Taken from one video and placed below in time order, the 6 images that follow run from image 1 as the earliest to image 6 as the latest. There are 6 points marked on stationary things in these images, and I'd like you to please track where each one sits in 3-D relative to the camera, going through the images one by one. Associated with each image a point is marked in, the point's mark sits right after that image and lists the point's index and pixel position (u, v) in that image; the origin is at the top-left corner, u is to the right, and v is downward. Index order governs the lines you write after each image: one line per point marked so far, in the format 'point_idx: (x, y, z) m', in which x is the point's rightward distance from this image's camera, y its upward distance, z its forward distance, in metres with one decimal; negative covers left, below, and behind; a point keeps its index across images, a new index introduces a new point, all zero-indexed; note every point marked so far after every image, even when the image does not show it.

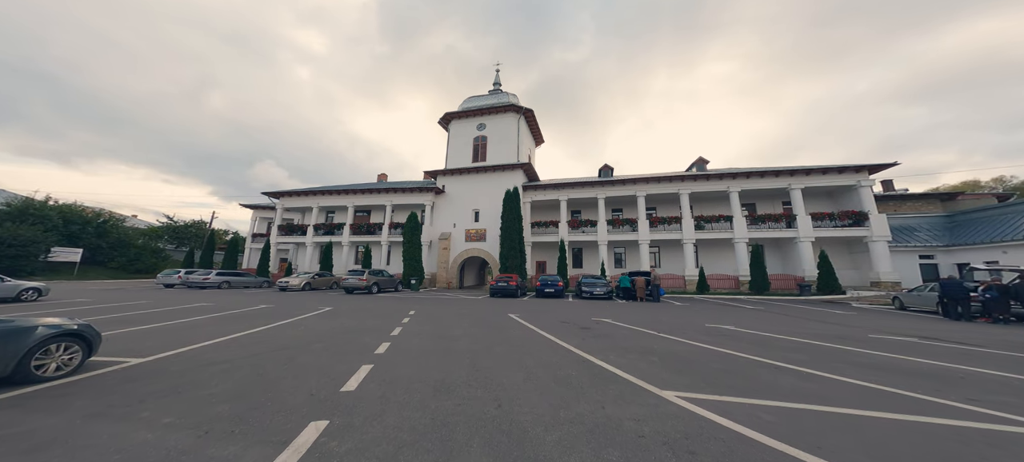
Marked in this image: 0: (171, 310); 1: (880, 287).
0: (-14.3, -3.3, +12.3) m
1: (+23.2, -3.5, +18.6) m
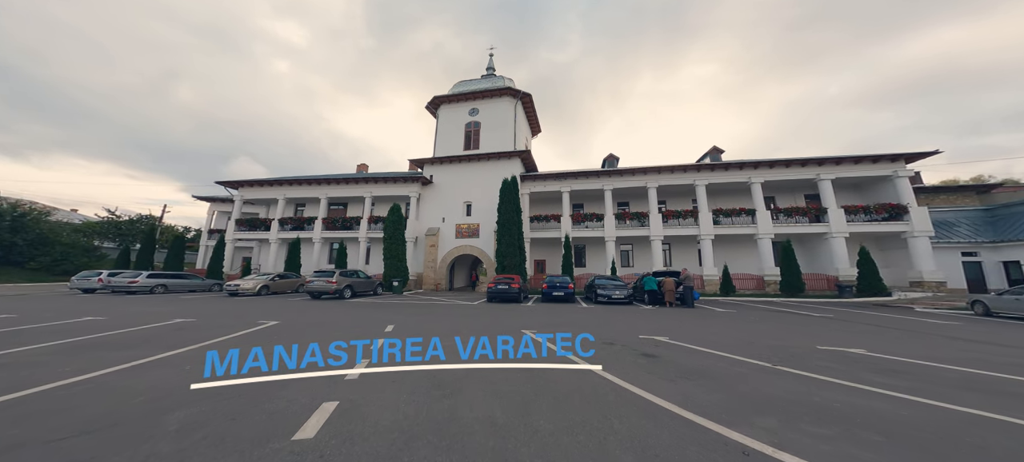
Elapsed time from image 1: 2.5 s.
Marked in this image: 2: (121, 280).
0: (-13.9, -2.8, +8.7) m
1: (+23.2, -3.2, +16.7) m
2: (-23.8, -3.0, +18.0) m
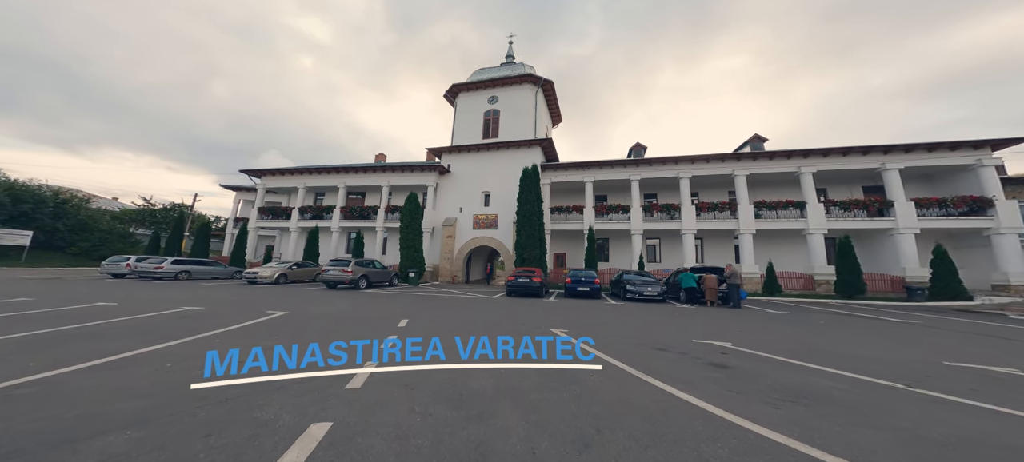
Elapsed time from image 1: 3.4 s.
0: (-13.2, -2.3, +8.4) m
1: (+24.3, -3.0, +14.4) m
2: (-22.6, -2.1, +18.2) m
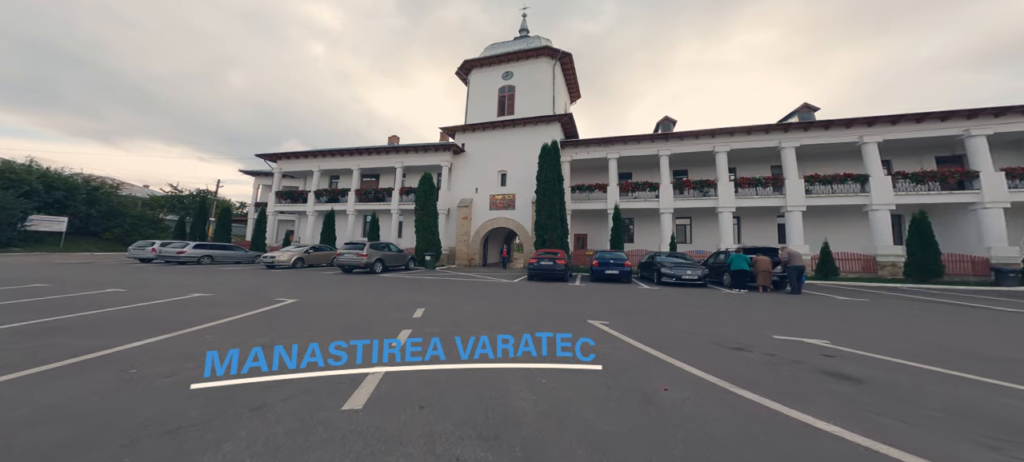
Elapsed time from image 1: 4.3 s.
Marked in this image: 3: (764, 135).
0: (-12.4, -1.9, +8.1) m
1: (+25.3, -1.8, +12.1) m
2: (-21.3, -1.2, +18.4) m
3: (+16.1, +6.2, +18.8) m
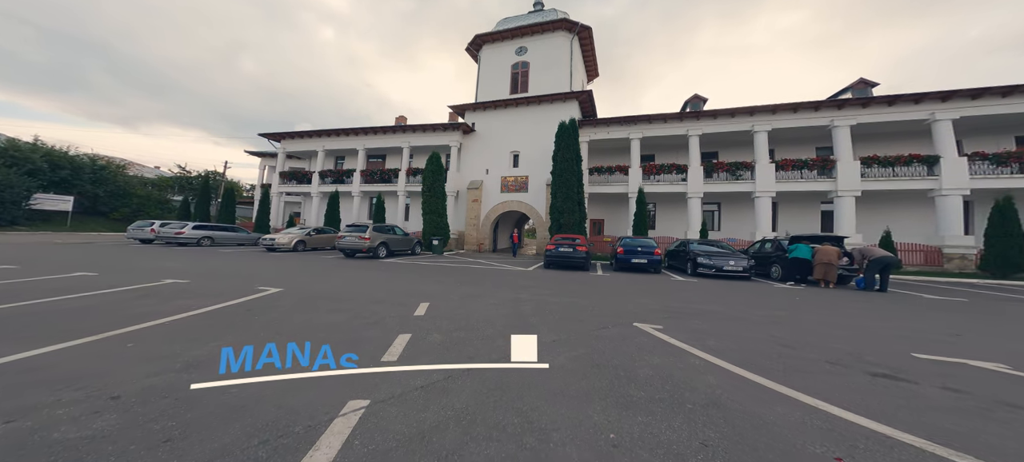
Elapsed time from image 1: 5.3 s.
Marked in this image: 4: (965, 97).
0: (-11.9, -1.3, +7.1) m
1: (+25.9, -1.5, +10.0) m
2: (-20.5, 0.0, +17.6) m
3: (+16.9, +7.0, +16.6) m
4: (+21.8, +6.7, +14.2) m
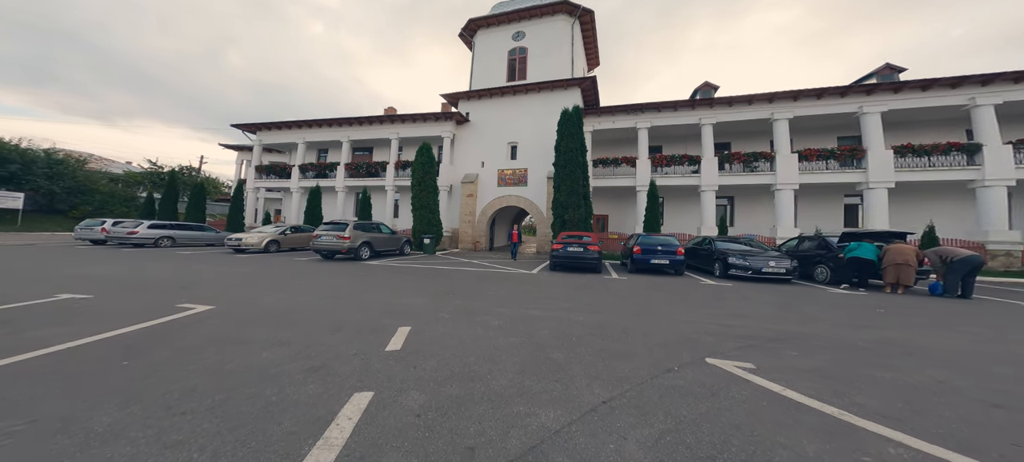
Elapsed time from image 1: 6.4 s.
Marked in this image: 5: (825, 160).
0: (-11.7, -1.3, +5.2) m
1: (+26.0, -1.2, +8.8) m
2: (-20.5, 0.0, +15.5) m
3: (+16.9, +7.2, +15.2) m
4: (+21.8, +6.9, +12.9) m
5: (+16.3, +3.8, +15.3) m
